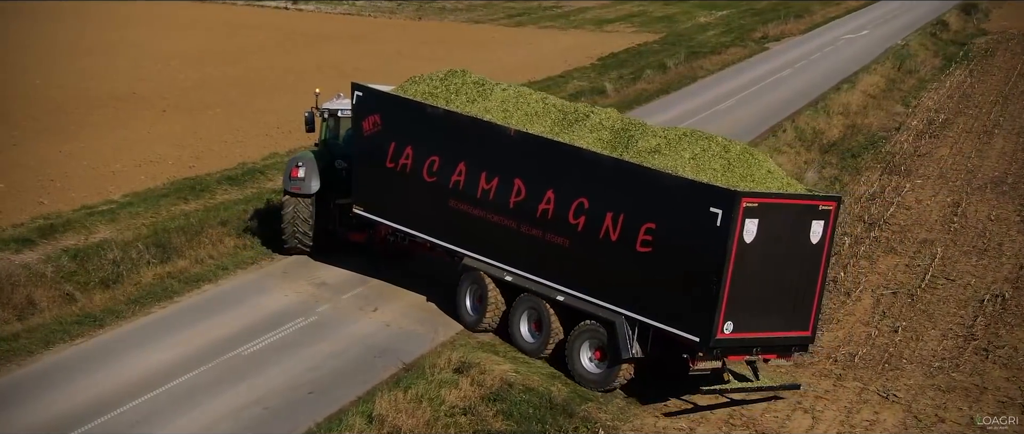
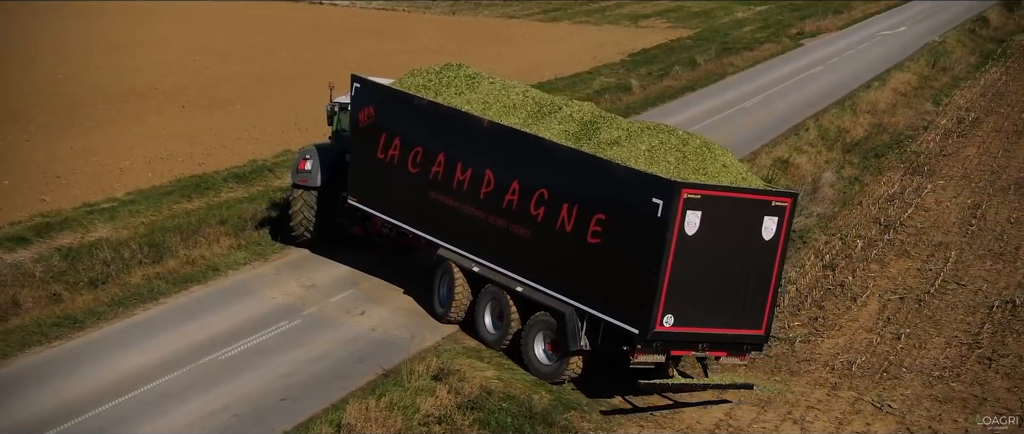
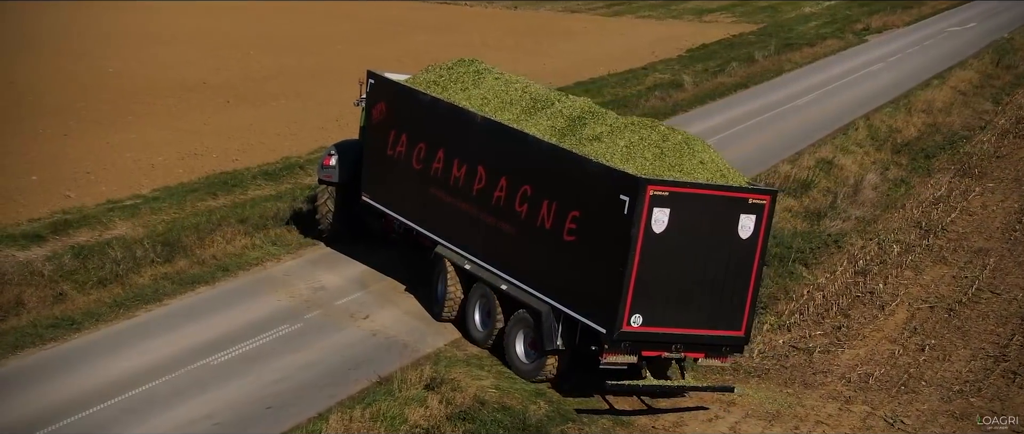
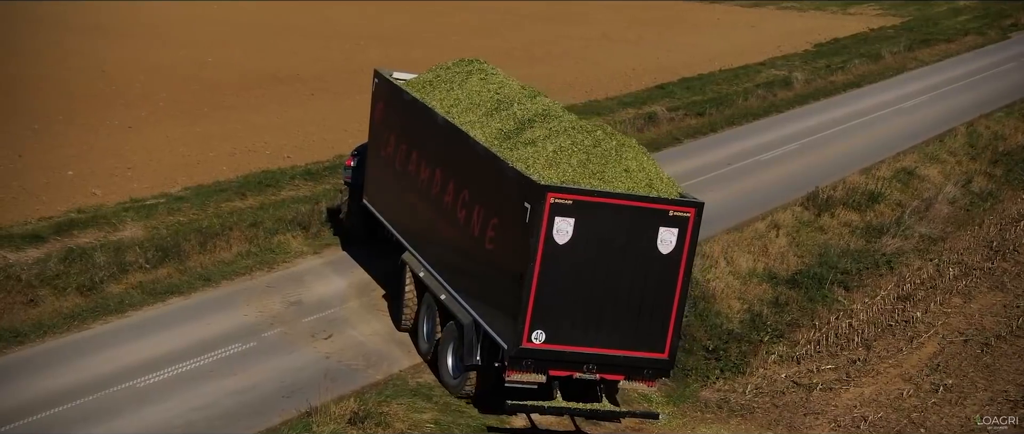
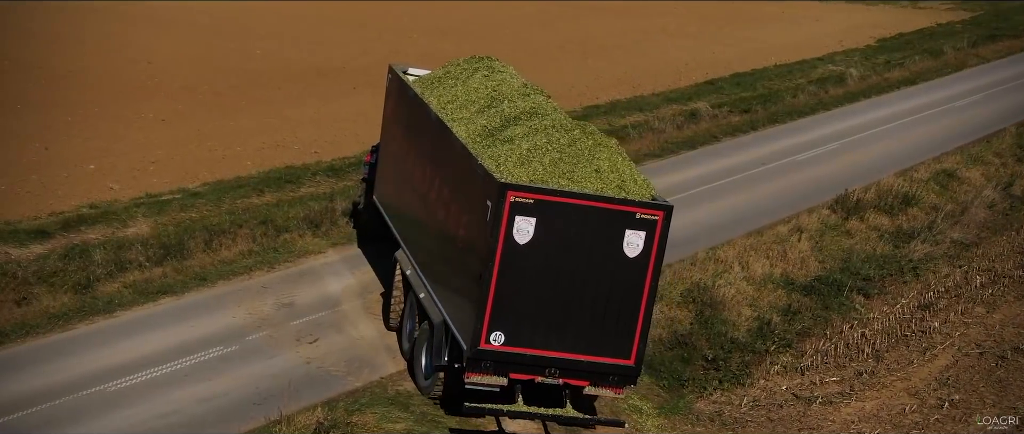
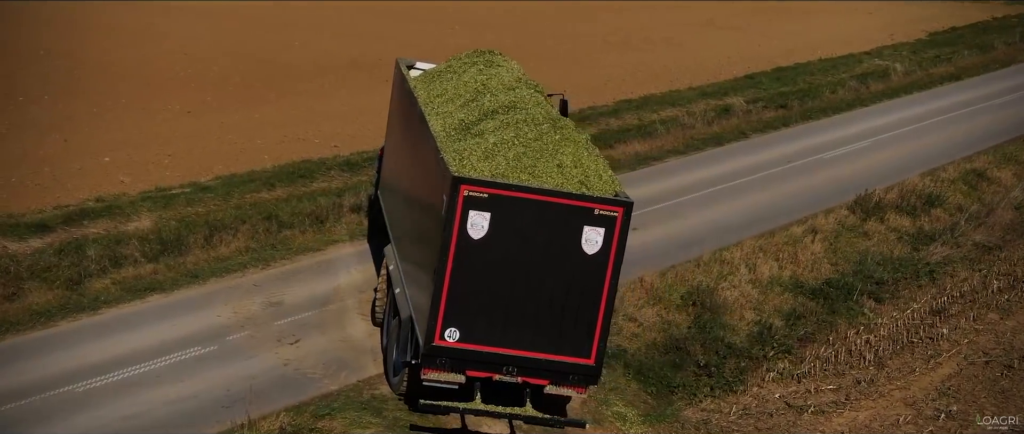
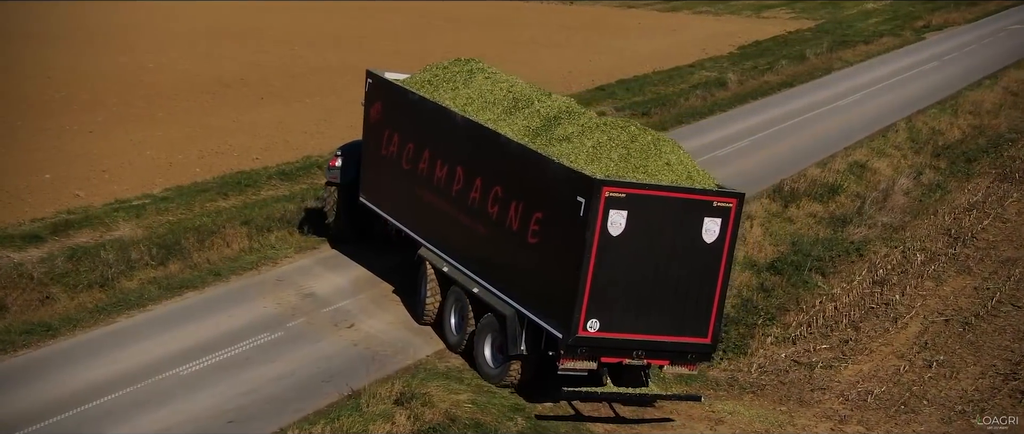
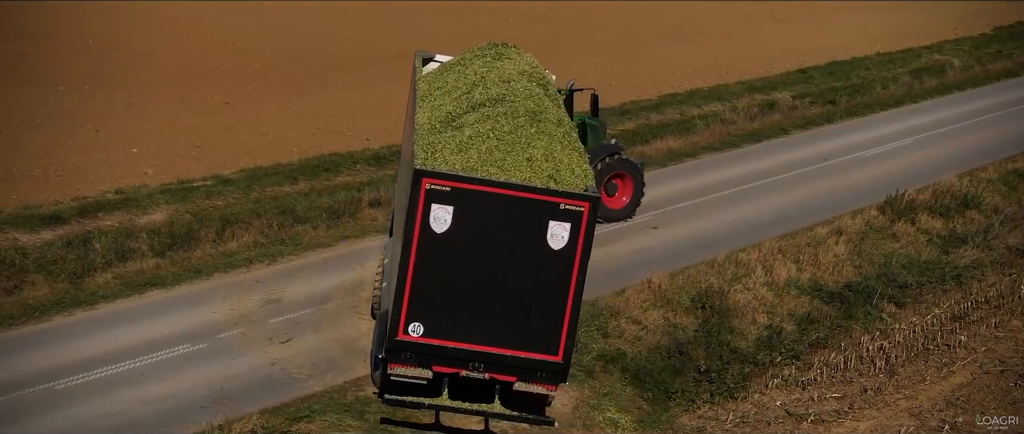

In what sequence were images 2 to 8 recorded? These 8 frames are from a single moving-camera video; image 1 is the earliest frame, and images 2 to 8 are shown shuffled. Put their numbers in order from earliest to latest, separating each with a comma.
2, 3, 7, 4, 5, 6, 8
